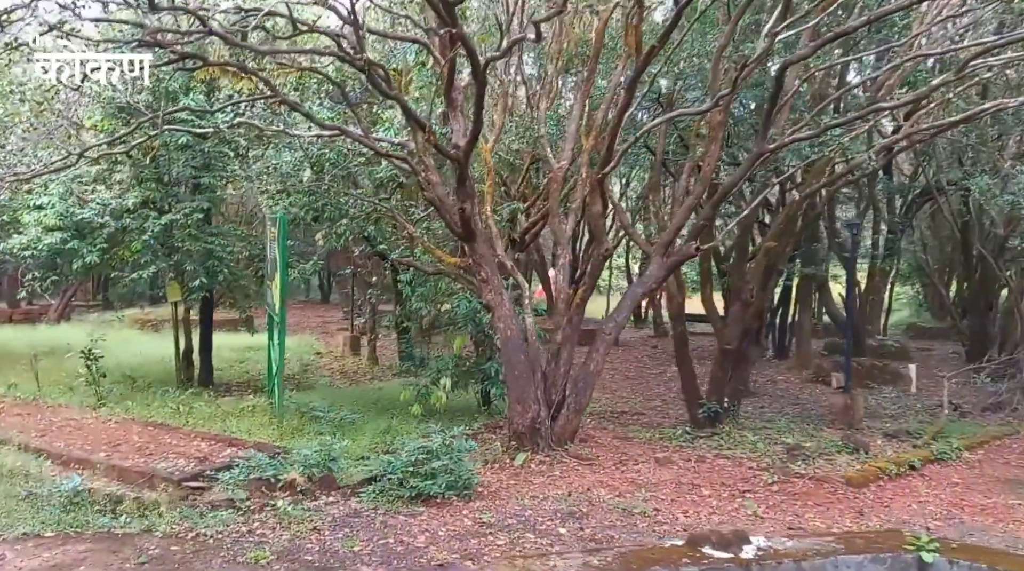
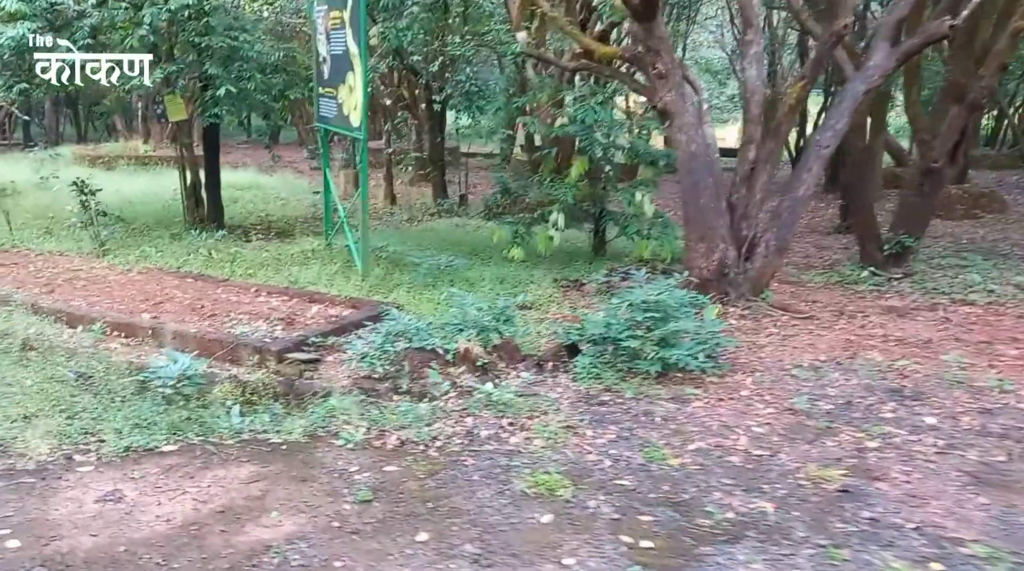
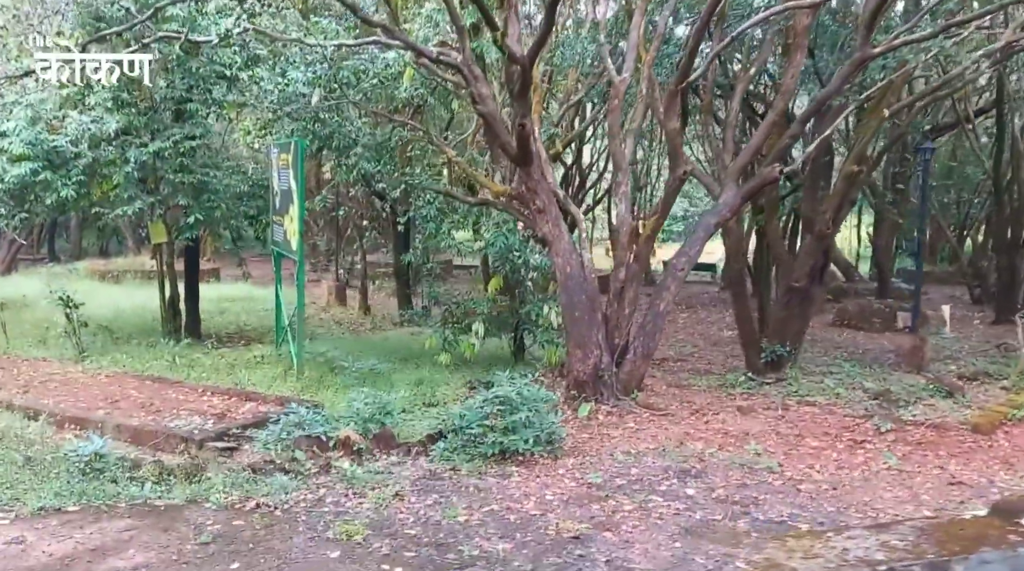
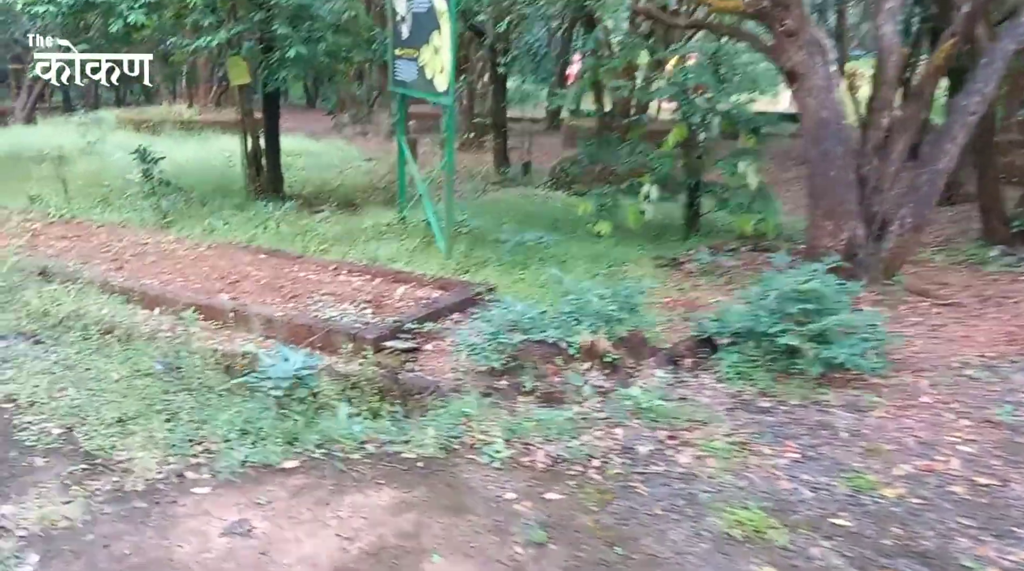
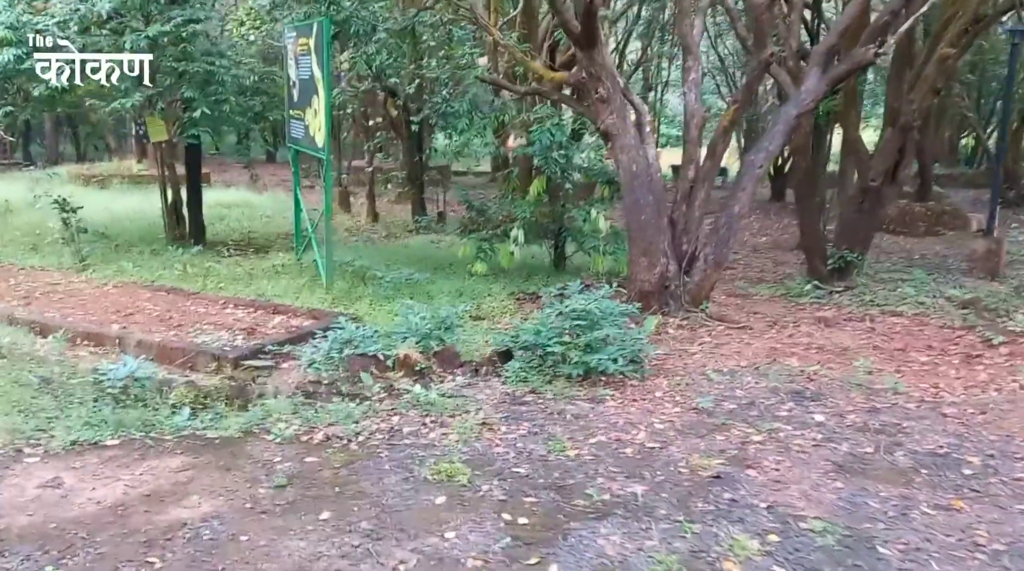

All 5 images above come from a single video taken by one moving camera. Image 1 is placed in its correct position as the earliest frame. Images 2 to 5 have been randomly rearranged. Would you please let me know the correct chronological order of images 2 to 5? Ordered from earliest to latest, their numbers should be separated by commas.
3, 5, 2, 4
